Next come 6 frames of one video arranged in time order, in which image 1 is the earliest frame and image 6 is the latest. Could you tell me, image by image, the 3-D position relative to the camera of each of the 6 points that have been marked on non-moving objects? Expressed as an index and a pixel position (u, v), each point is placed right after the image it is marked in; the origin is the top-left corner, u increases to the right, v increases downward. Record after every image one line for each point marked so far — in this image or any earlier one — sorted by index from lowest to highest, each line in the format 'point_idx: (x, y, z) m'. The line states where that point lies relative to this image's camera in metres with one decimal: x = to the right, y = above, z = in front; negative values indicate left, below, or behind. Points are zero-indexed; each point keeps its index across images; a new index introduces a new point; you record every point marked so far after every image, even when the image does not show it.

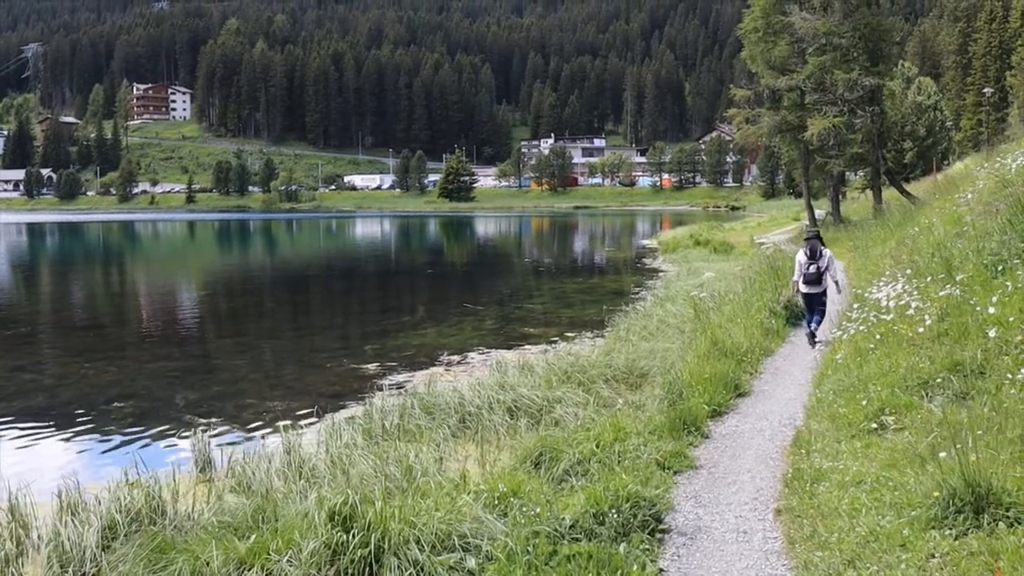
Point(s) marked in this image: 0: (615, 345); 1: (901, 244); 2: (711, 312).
0: (+2.0, -1.1, +16.4) m
1: (+7.7, +0.9, +16.7) m
2: (+3.8, -0.5, +16.1) m
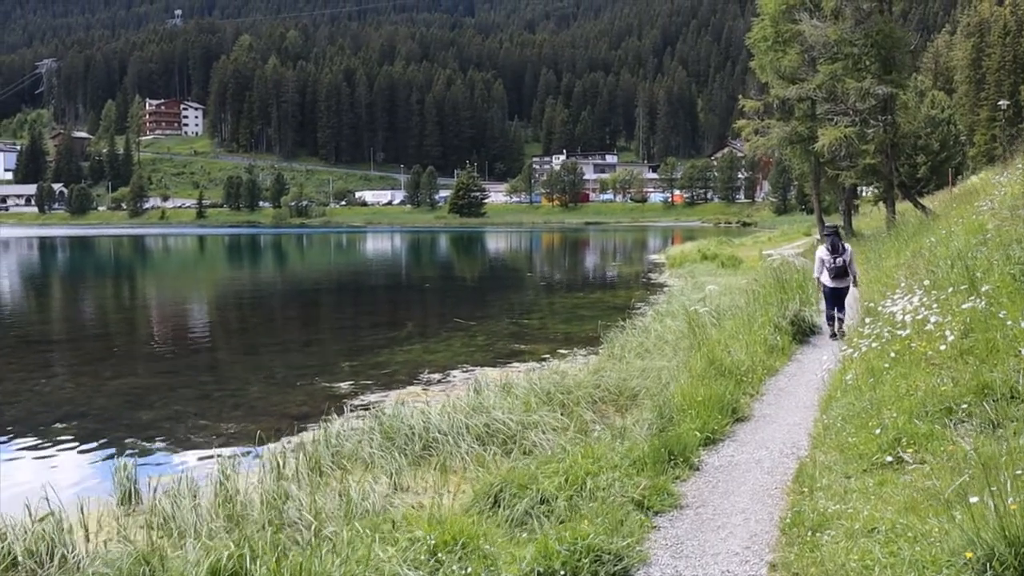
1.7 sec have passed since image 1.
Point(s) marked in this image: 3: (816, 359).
0: (+1.7, -1.4, +15.2) m
1: (+7.4, +0.6, +15.5) m
2: (+3.5, -0.7, +14.9) m
3: (+4.6, -1.1, +12.8) m
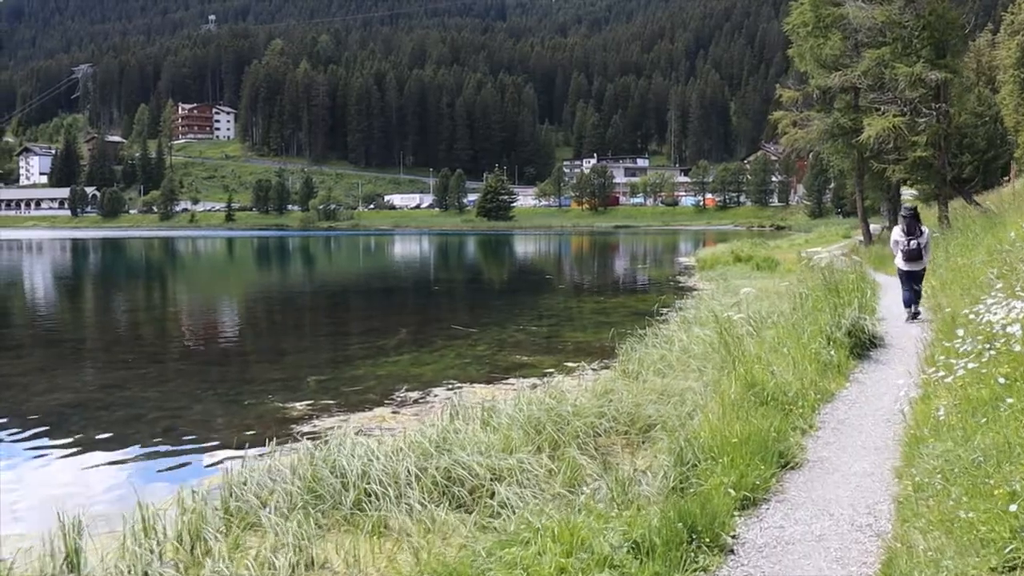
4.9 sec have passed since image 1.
0: (+1.6, -1.4, +12.5) m
1: (+7.3, +0.6, +12.5) m
2: (+3.4, -0.7, +12.1) m
3: (+4.4, -1.1, +10.0) m
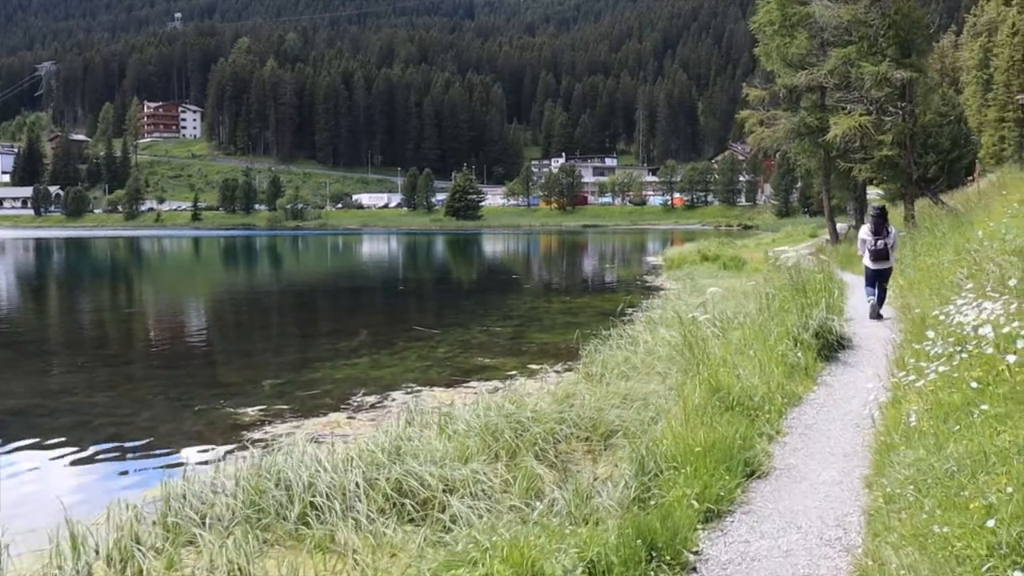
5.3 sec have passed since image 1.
0: (+1.0, -1.4, +12.1) m
1: (+6.7, +0.6, +12.4) m
2: (+2.8, -0.7, +11.8) m
3: (+3.9, -1.1, +9.7) m
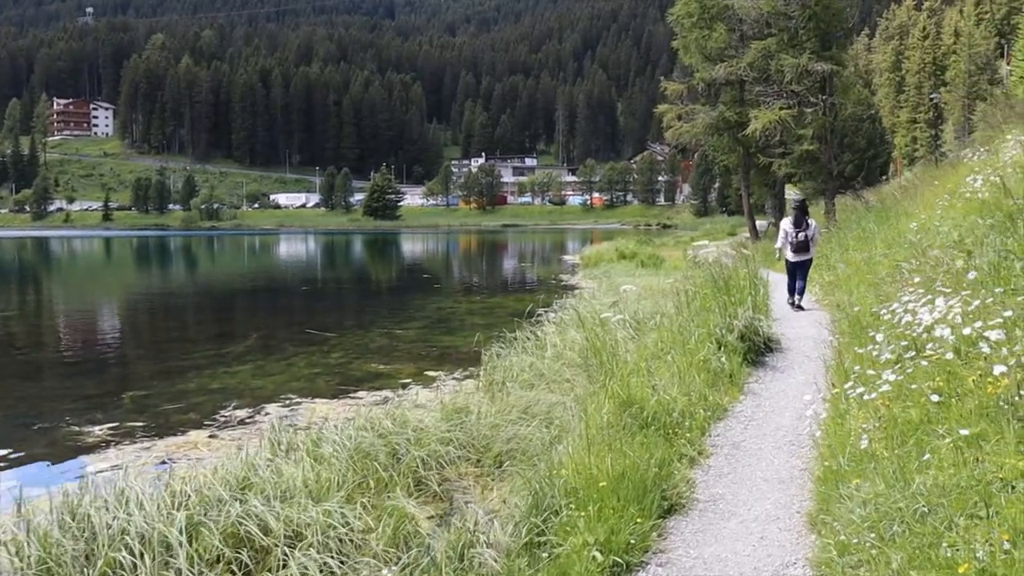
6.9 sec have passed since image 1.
0: (-0.4, -1.4, +10.6) m
1: (+5.2, +0.6, +11.4) m
2: (+1.4, -0.7, +10.5) m
3: (+2.7, -1.1, +8.5) m
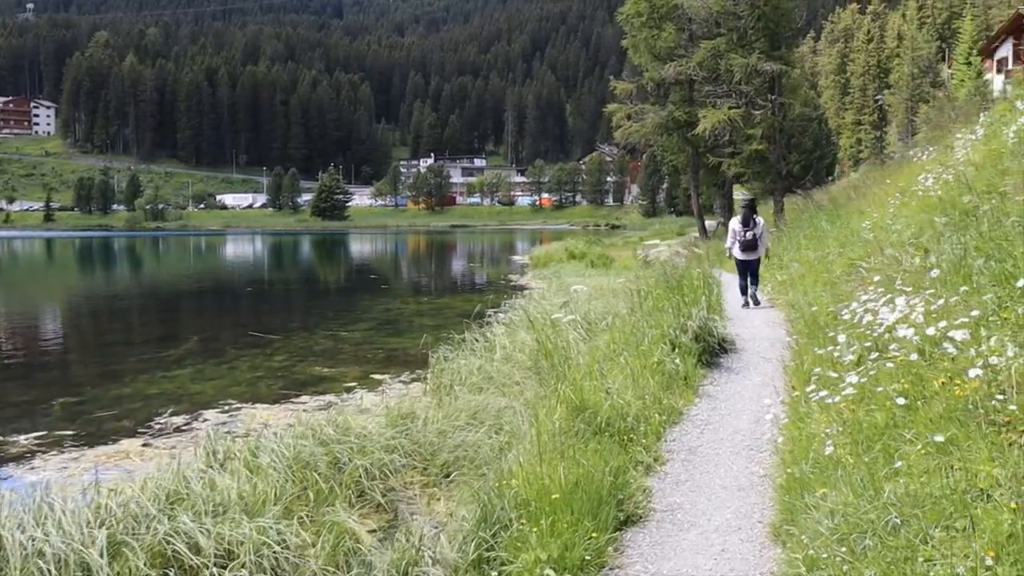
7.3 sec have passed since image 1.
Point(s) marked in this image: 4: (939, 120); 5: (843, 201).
0: (-1.1, -1.4, +10.2) m
1: (+4.5, +0.6, +11.3) m
2: (+0.8, -0.7, +10.1) m
3: (+2.2, -1.1, +8.2) m
4: (+10.1, +4.0, +19.8) m
5: (+6.9, +1.8, +17.5) m
